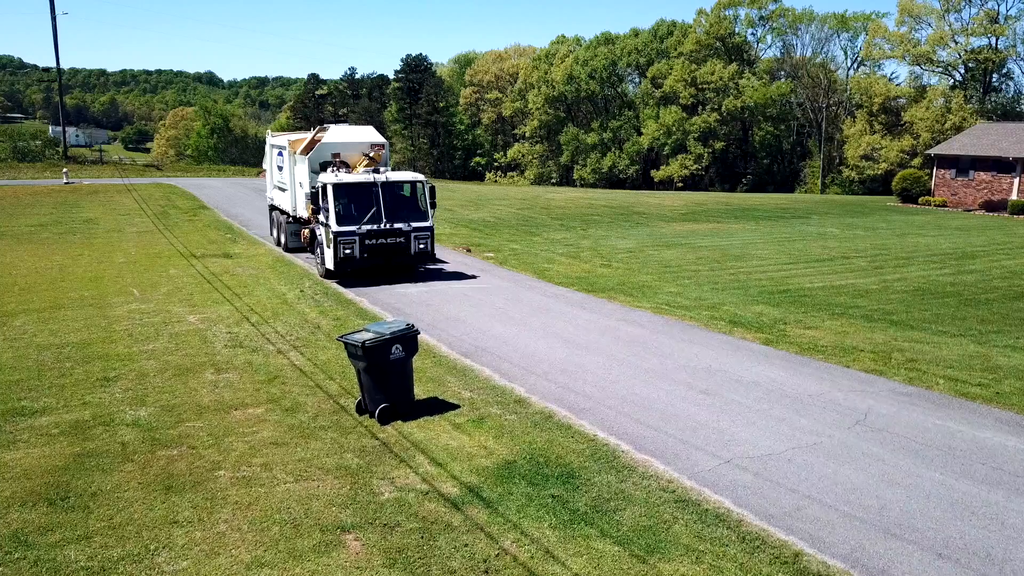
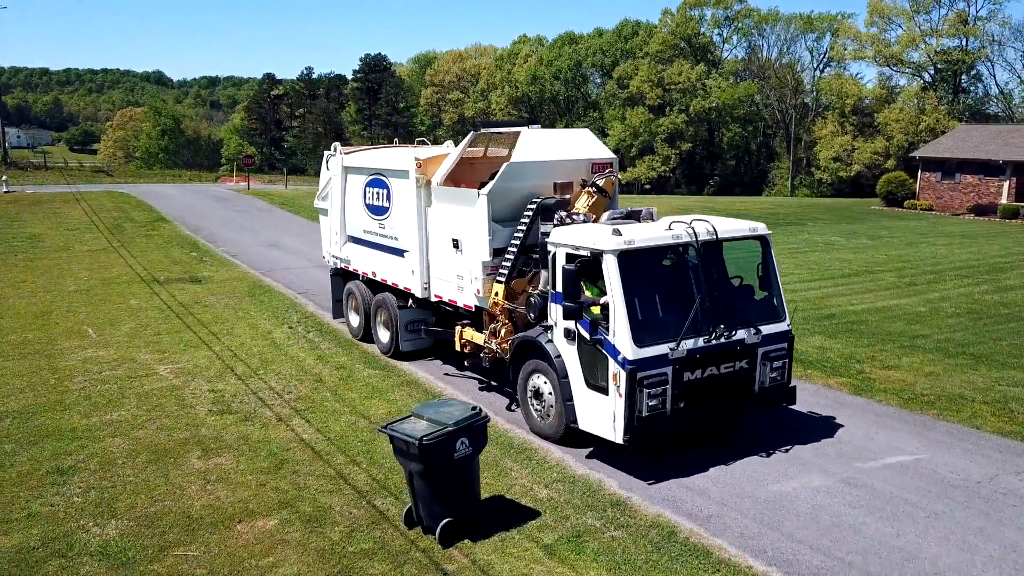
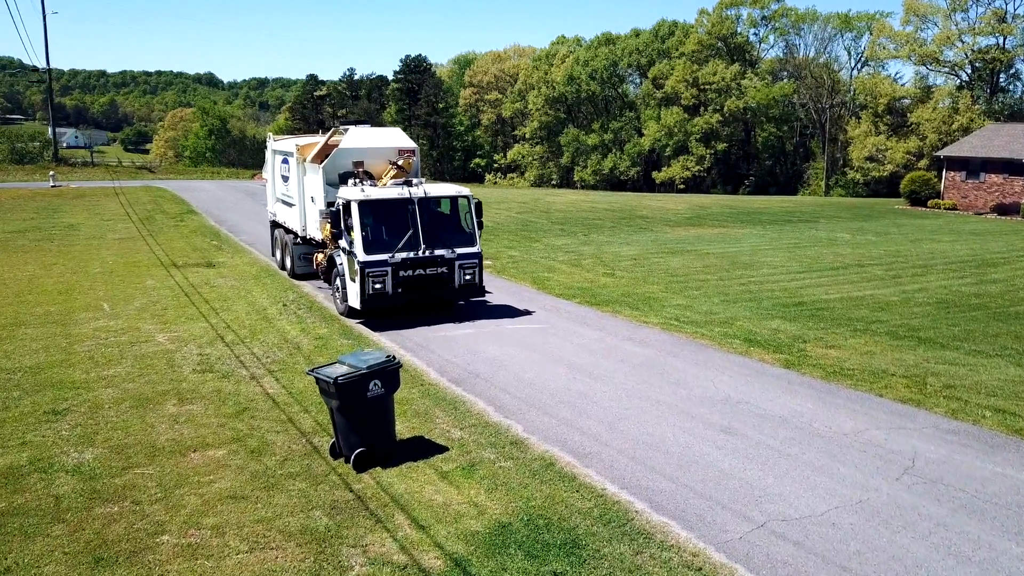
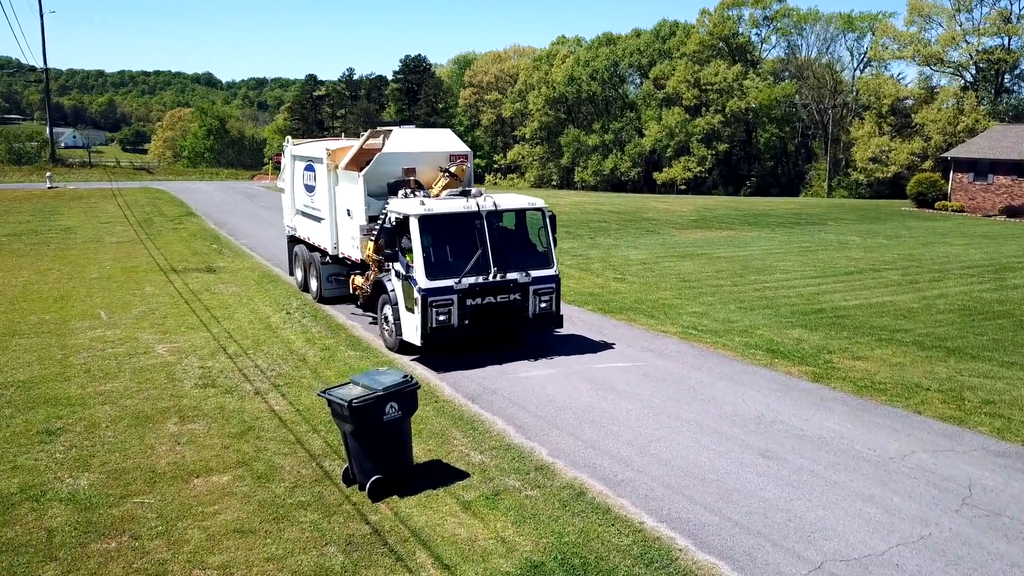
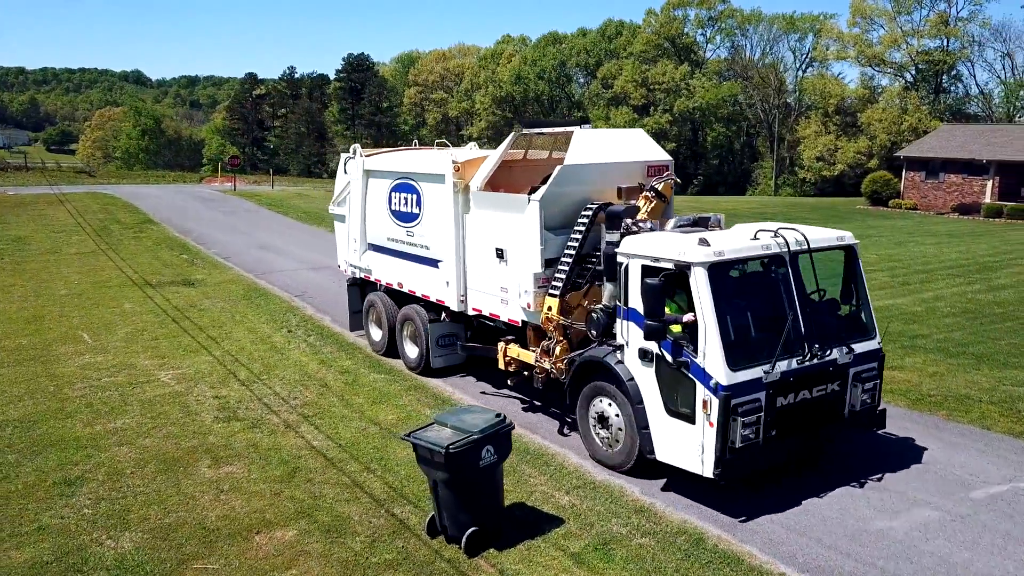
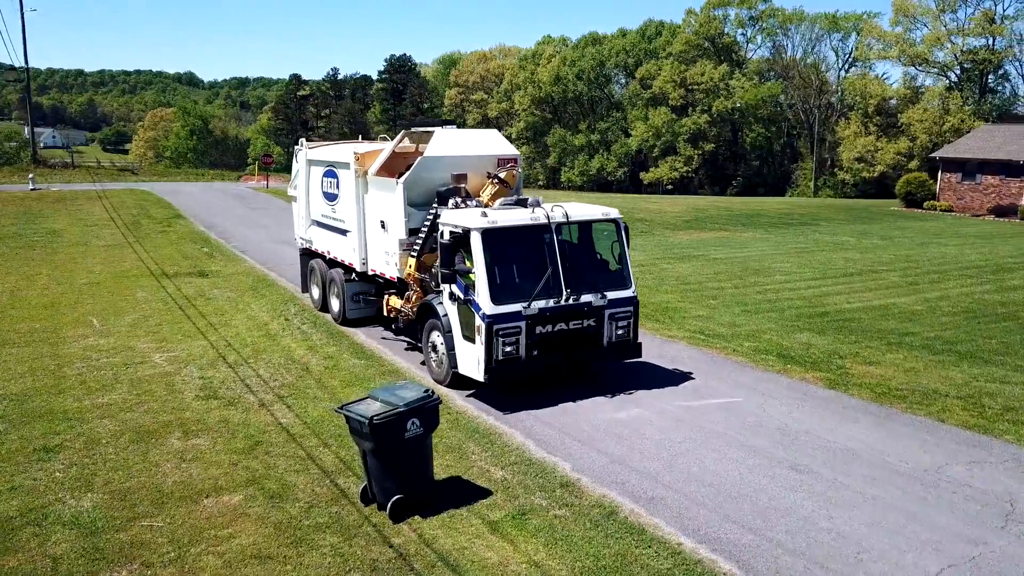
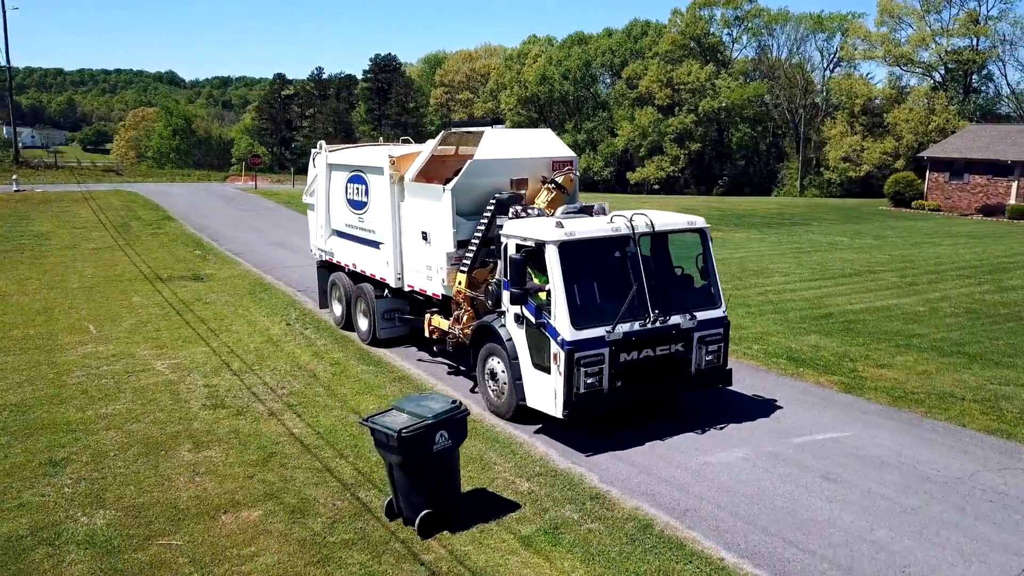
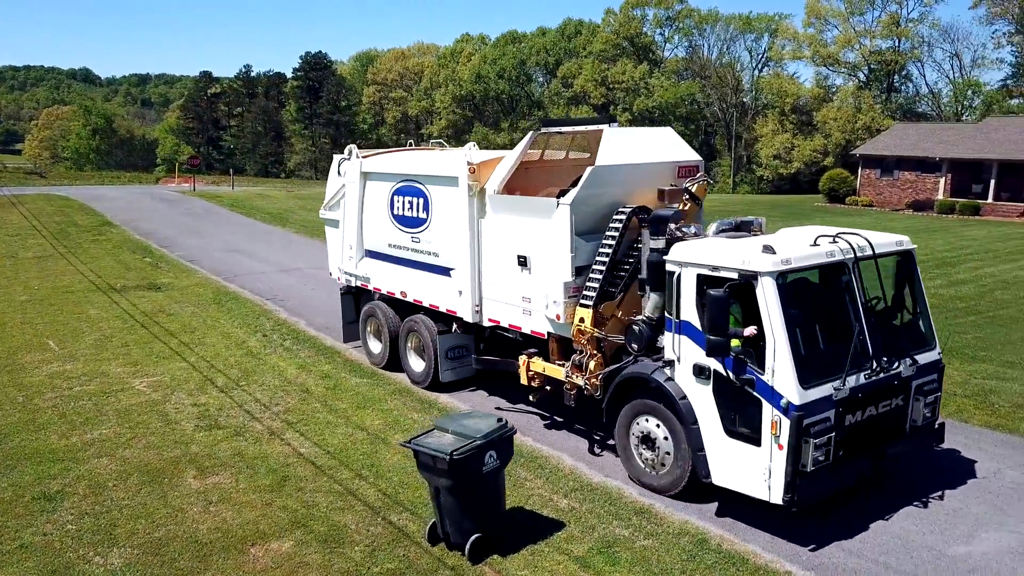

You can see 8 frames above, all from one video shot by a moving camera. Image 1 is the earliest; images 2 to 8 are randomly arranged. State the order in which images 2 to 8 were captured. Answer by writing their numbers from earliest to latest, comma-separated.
3, 4, 6, 7, 2, 5, 8
